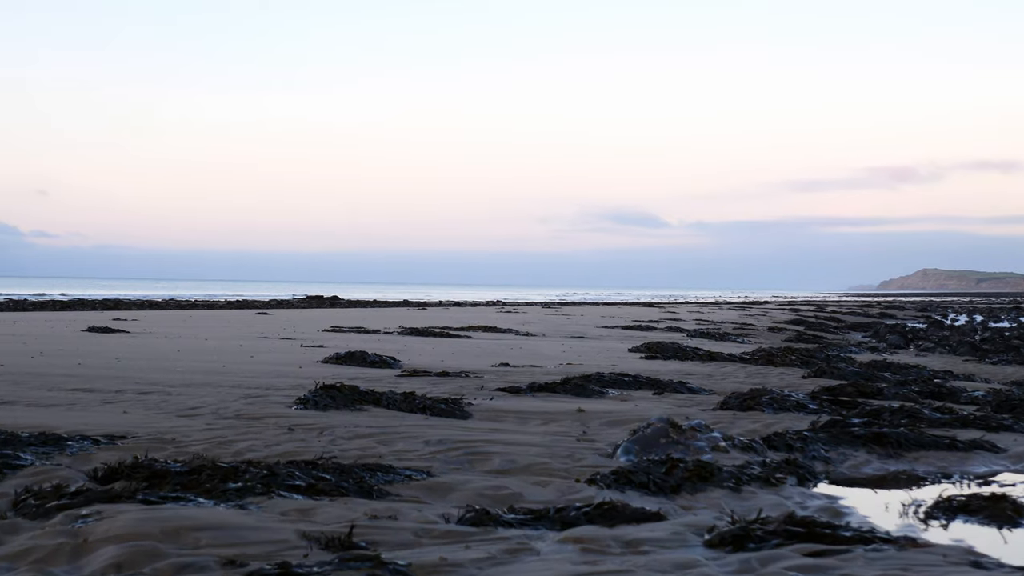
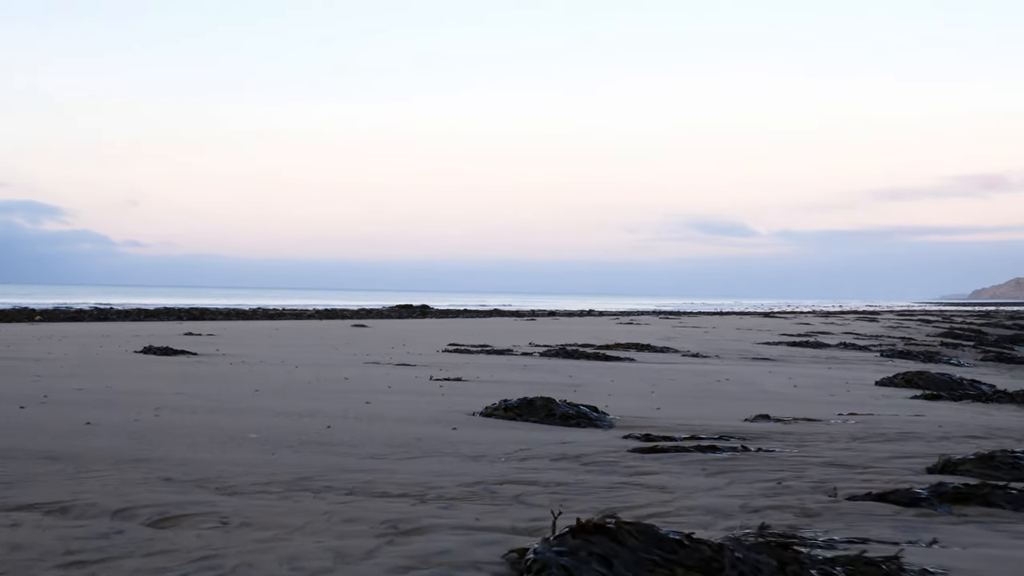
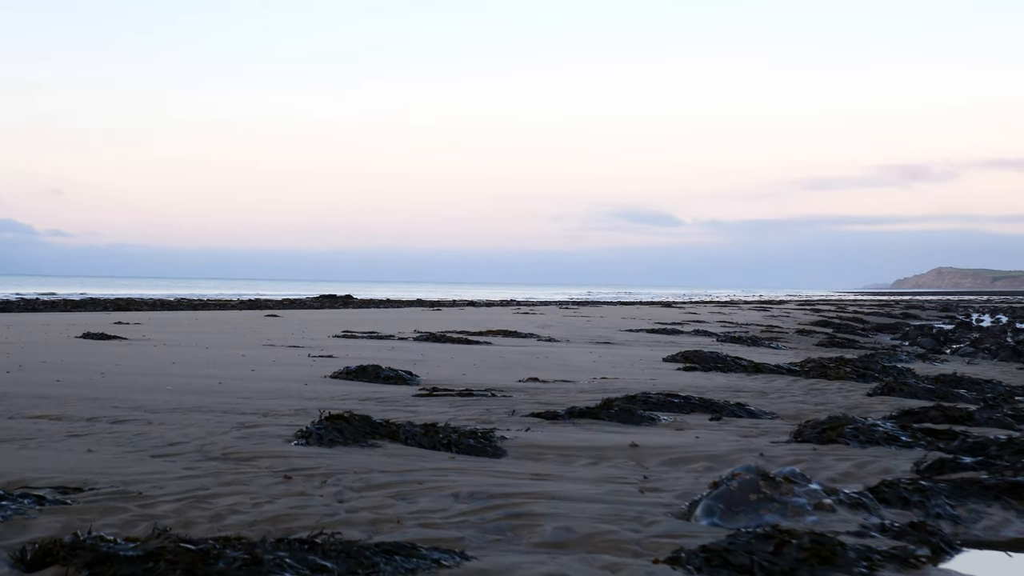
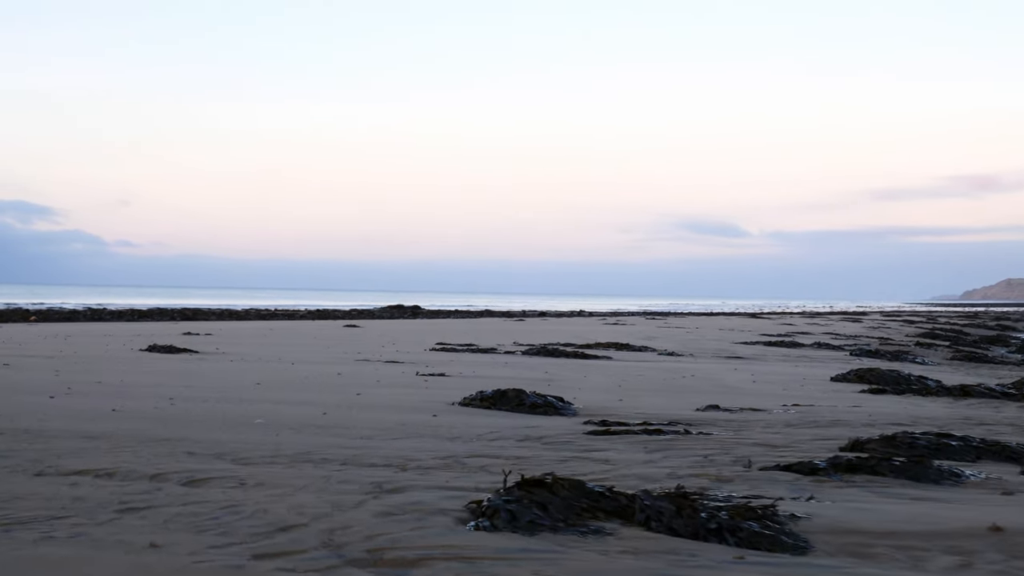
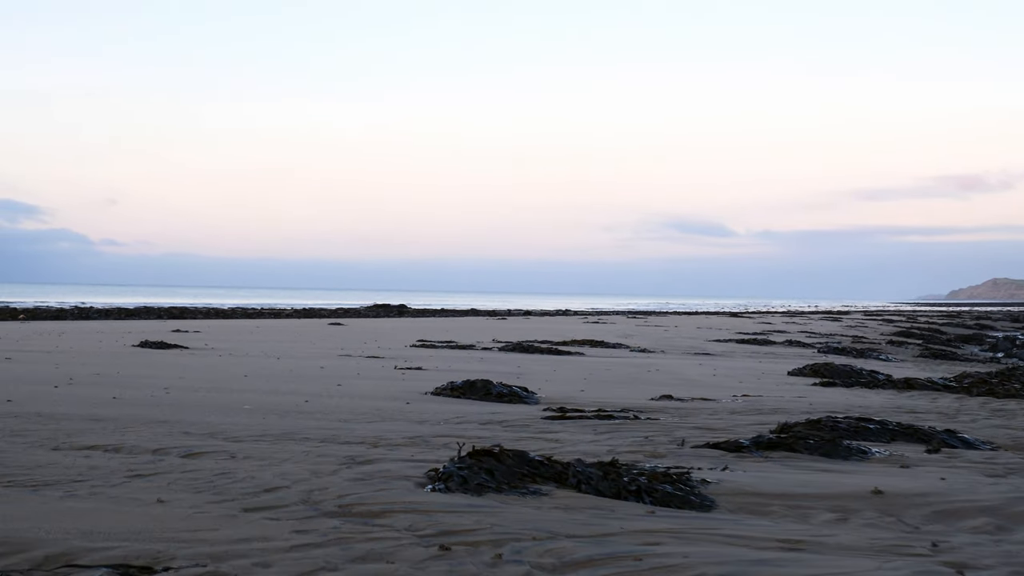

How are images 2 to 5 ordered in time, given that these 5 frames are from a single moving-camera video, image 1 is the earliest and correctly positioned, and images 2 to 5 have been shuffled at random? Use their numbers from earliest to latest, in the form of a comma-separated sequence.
3, 5, 4, 2
